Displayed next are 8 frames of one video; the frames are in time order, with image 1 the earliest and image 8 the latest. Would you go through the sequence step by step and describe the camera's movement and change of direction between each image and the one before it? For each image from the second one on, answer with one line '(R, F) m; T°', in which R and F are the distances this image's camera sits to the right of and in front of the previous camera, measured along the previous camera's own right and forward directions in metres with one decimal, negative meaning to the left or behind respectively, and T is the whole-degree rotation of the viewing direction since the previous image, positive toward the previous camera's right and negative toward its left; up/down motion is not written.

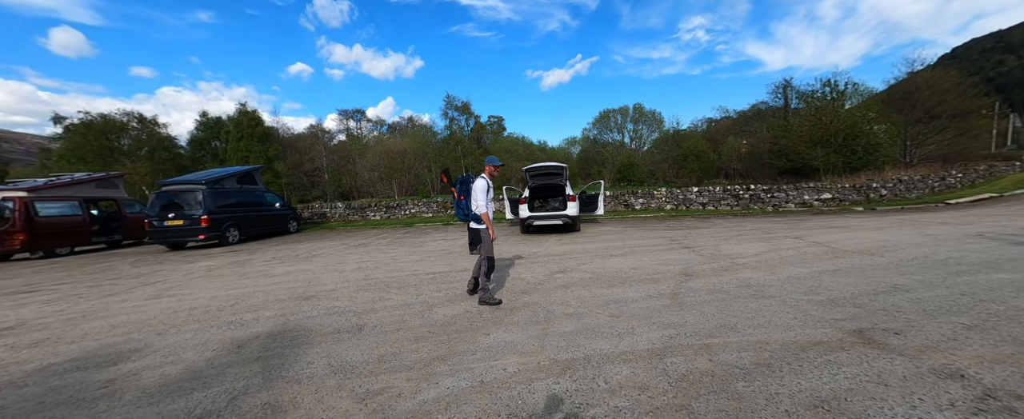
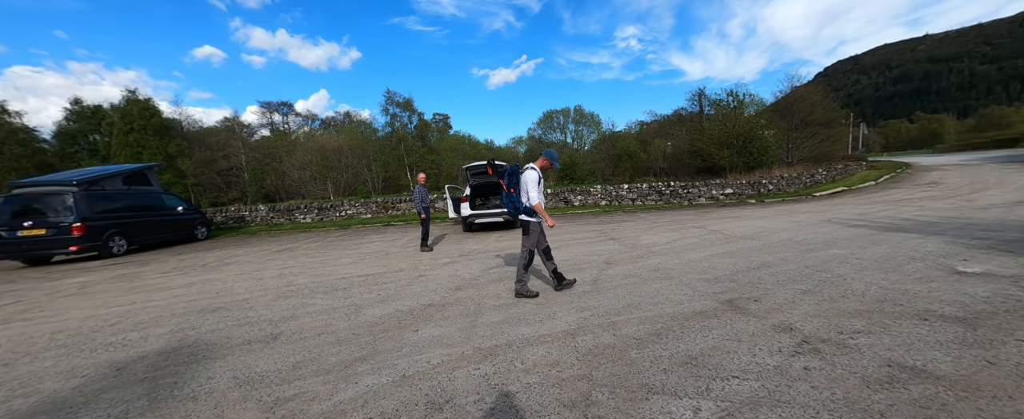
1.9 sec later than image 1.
(+0.2, -0.2) m; +9°
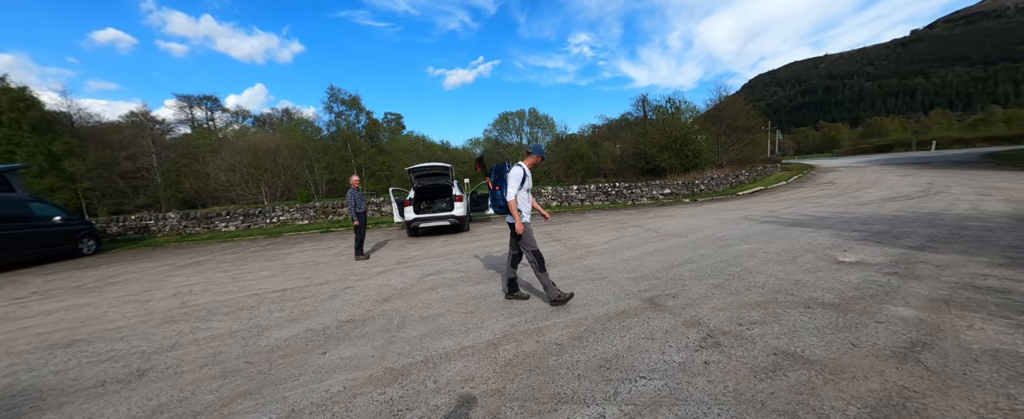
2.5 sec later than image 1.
(+0.4, +0.1) m; +8°
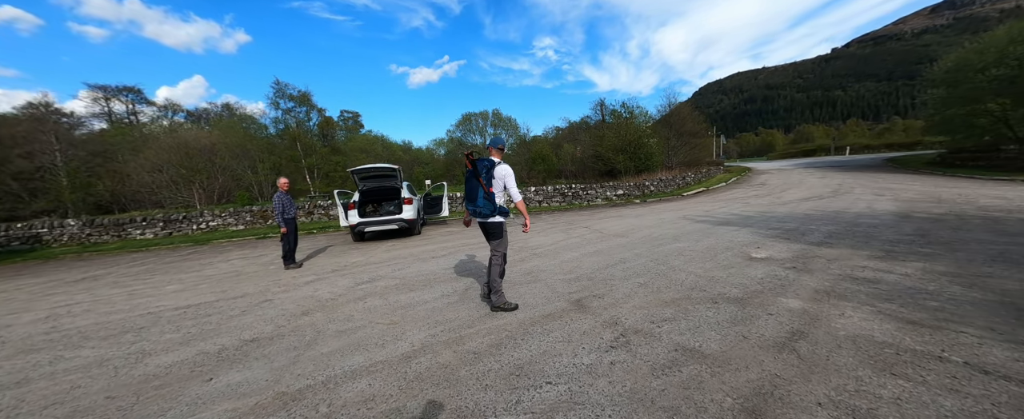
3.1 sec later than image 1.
(+0.5, 0.0) m; +6°
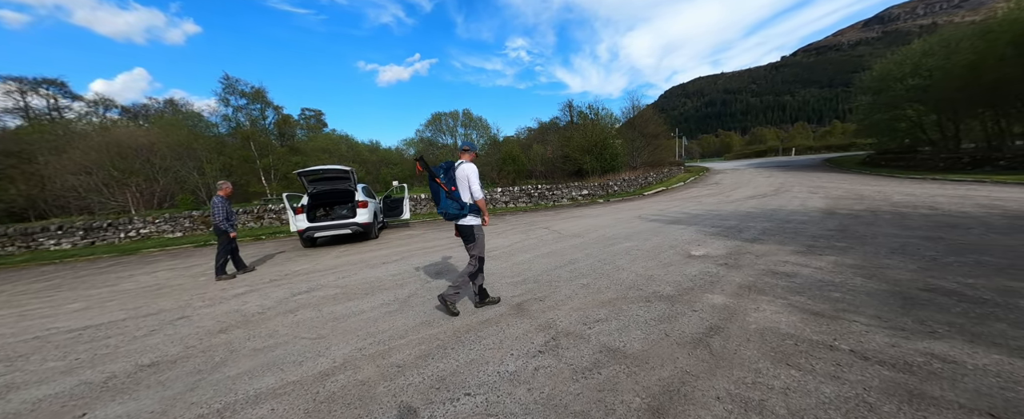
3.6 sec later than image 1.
(+0.4, 0.0) m; +5°
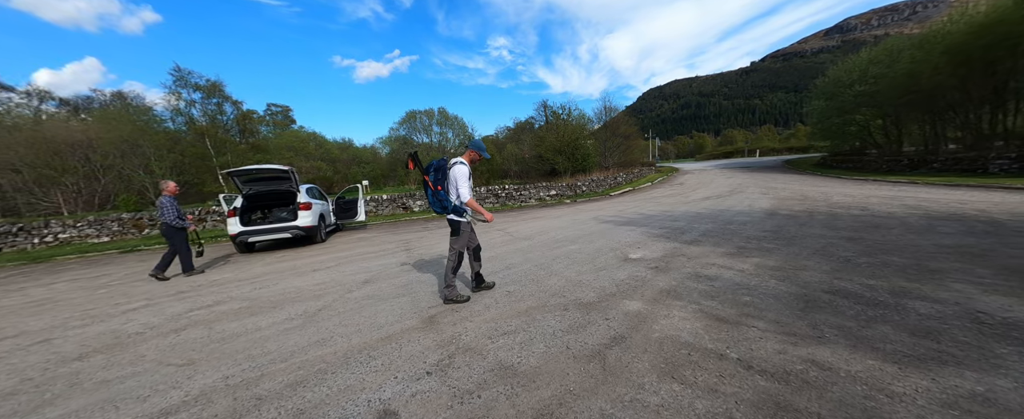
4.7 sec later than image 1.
(+0.8, +0.1) m; +4°
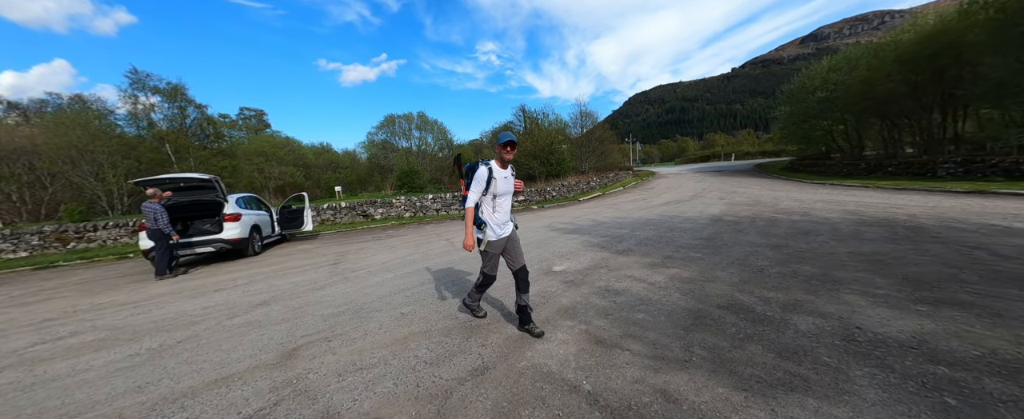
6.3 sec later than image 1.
(+1.1, +0.2) m; +3°
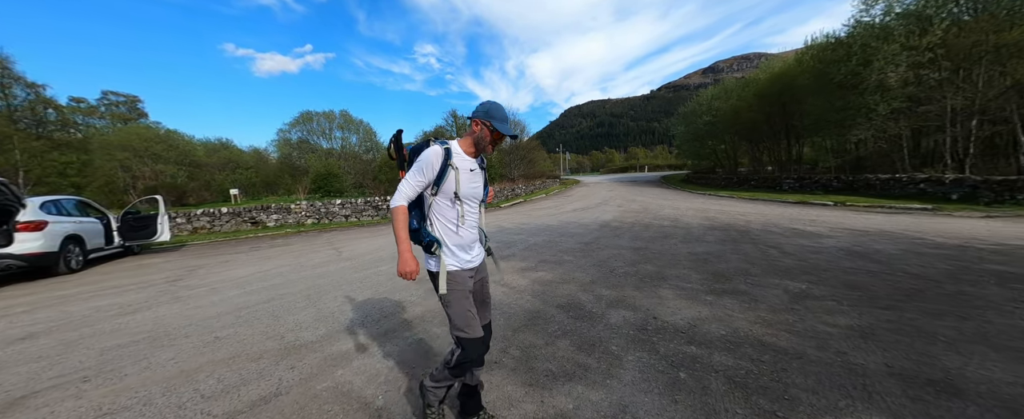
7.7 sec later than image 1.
(+1.0, -0.1) m; +12°
